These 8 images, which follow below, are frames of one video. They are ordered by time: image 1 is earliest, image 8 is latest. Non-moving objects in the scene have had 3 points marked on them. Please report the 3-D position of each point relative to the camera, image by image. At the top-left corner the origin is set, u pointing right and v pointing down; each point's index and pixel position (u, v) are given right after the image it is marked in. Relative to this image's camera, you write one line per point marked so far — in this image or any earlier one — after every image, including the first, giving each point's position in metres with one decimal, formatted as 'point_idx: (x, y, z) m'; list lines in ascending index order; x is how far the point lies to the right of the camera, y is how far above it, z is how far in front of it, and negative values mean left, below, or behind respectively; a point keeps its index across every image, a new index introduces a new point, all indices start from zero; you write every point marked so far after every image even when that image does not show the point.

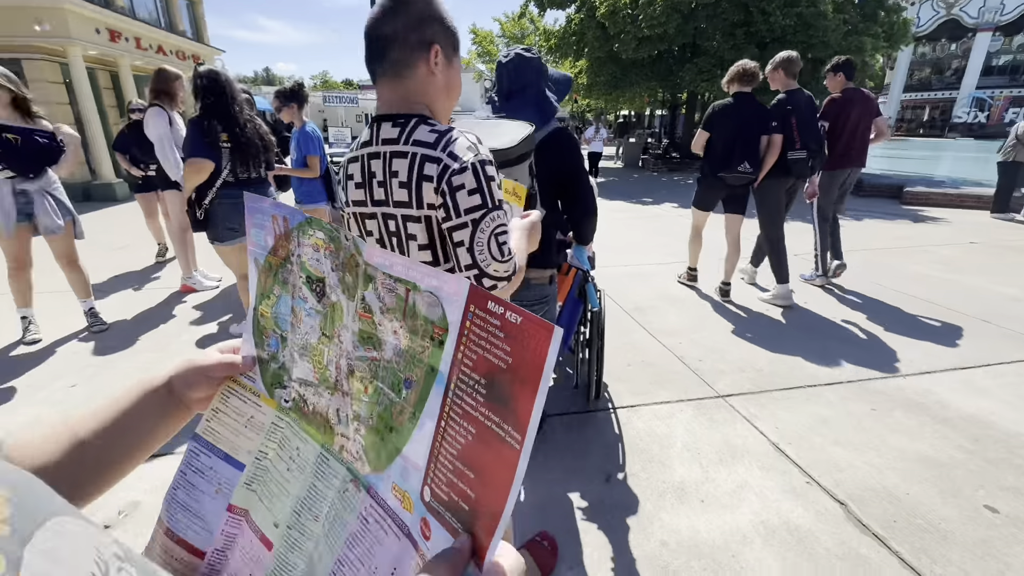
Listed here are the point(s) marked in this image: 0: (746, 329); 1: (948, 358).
0: (+1.8, -0.3, +3.7) m
1: (+2.9, -0.5, +3.2) m
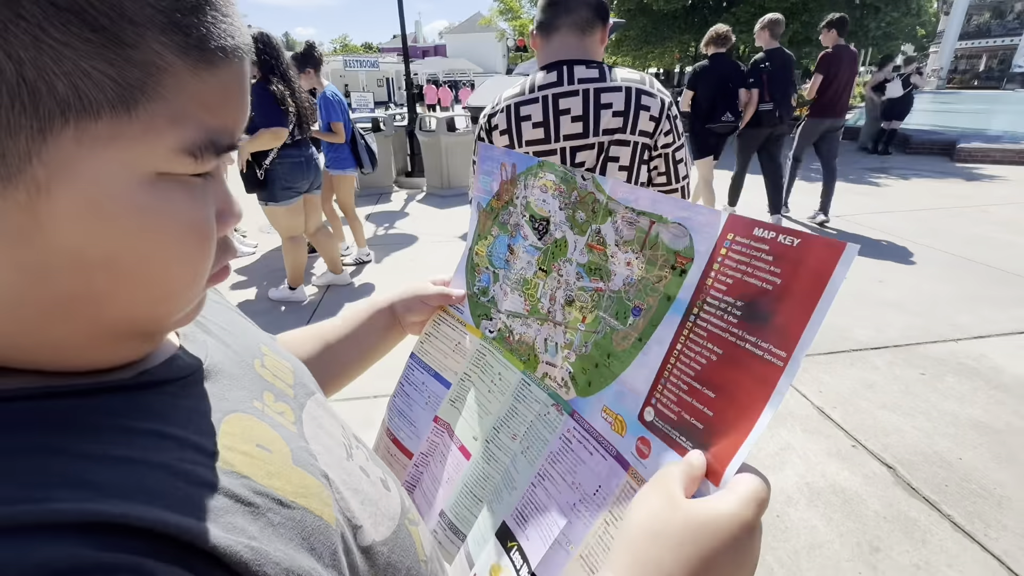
0: (+2.1, 0.0, +3.6) m
1: (+3.2, -0.2, +3.0) m
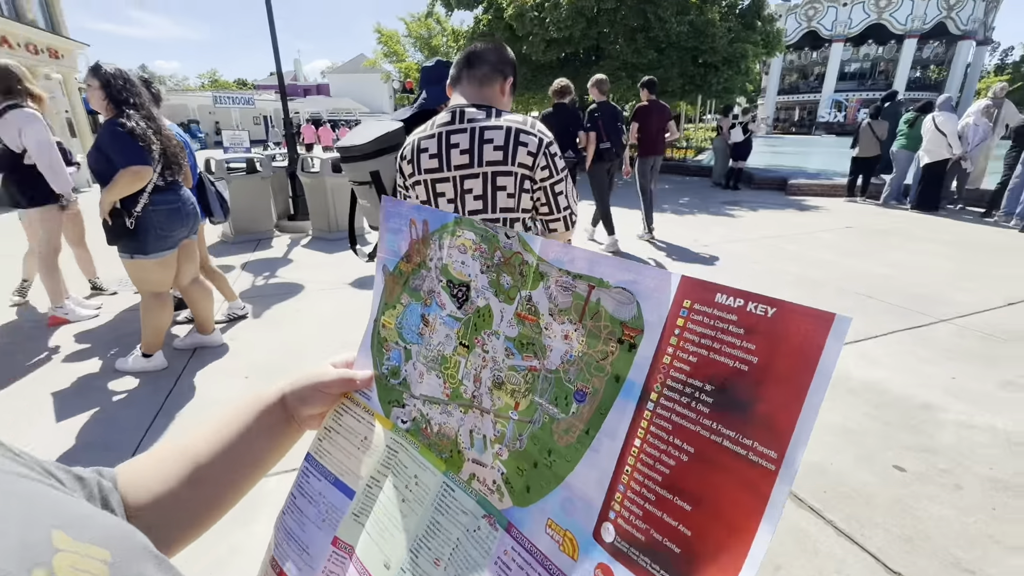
0: (+1.3, -0.2, +3.9) m
1: (+2.5, -0.3, +3.5) m
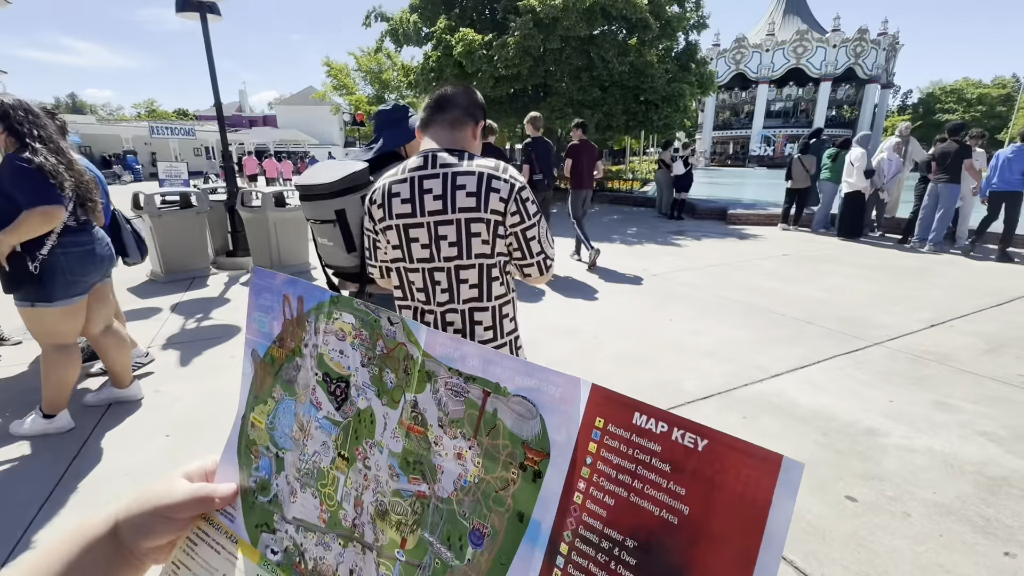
0: (+0.9, -0.5, +3.9) m
1: (+2.1, -0.6, +3.6) m
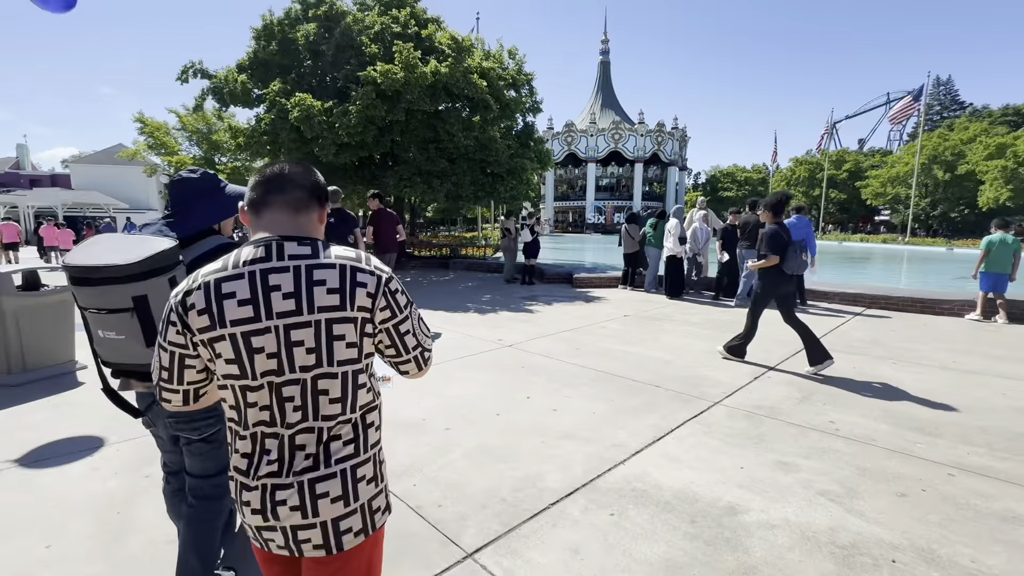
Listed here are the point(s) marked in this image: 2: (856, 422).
0: (-0.2, -1.1, +3.4) m
1: (+1.0, -1.1, +3.5) m
2: (+2.7, -1.1, +3.7) m
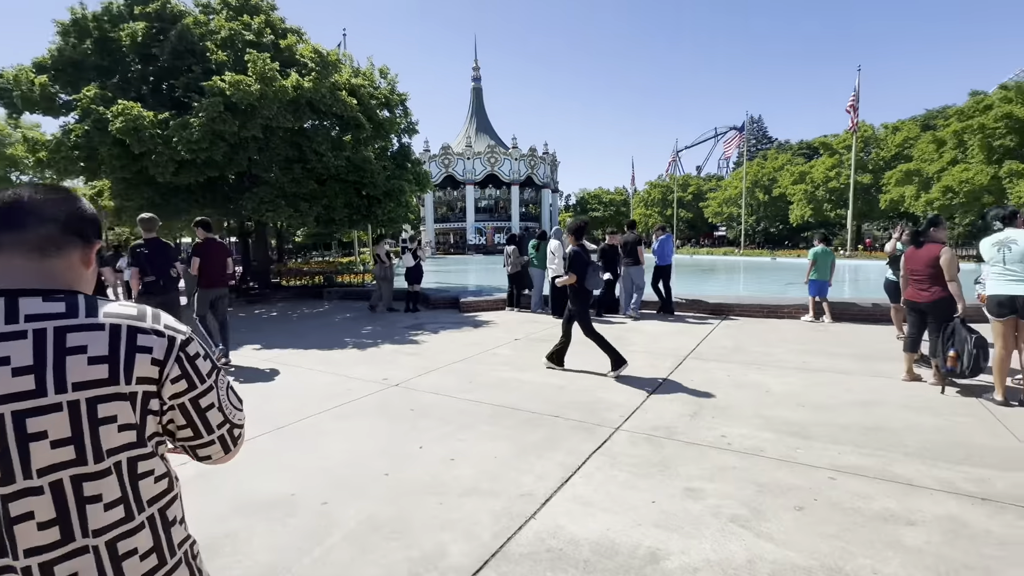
0: (-0.9, -1.4, +2.8) m
1: (+0.3, -1.3, +3.3) m
2: (+1.9, -1.2, +3.9) m
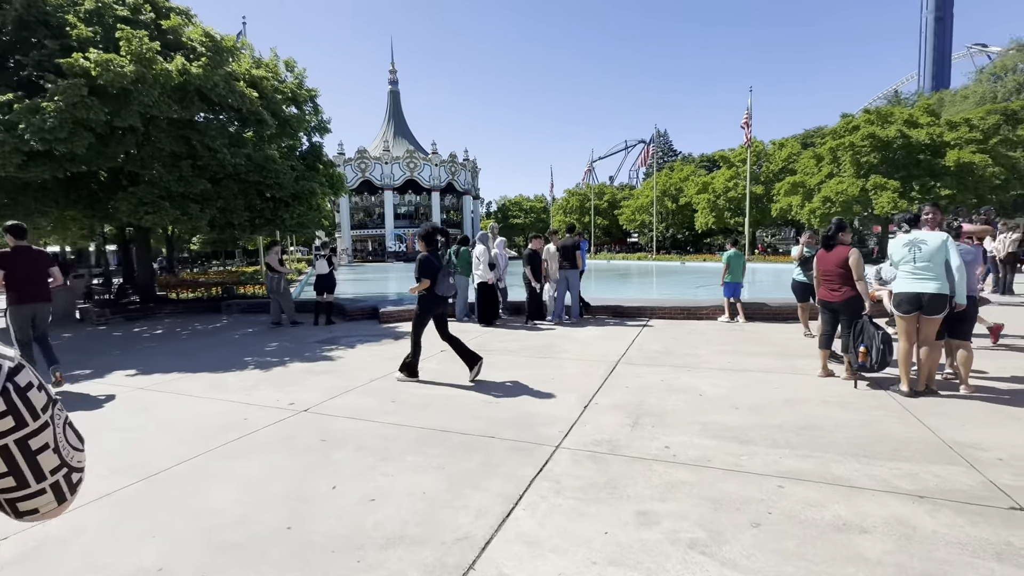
0: (-1.2, -1.4, +2.2) m
1: (-0.1, -1.3, +2.9) m
2: (+1.4, -1.2, +3.7) m
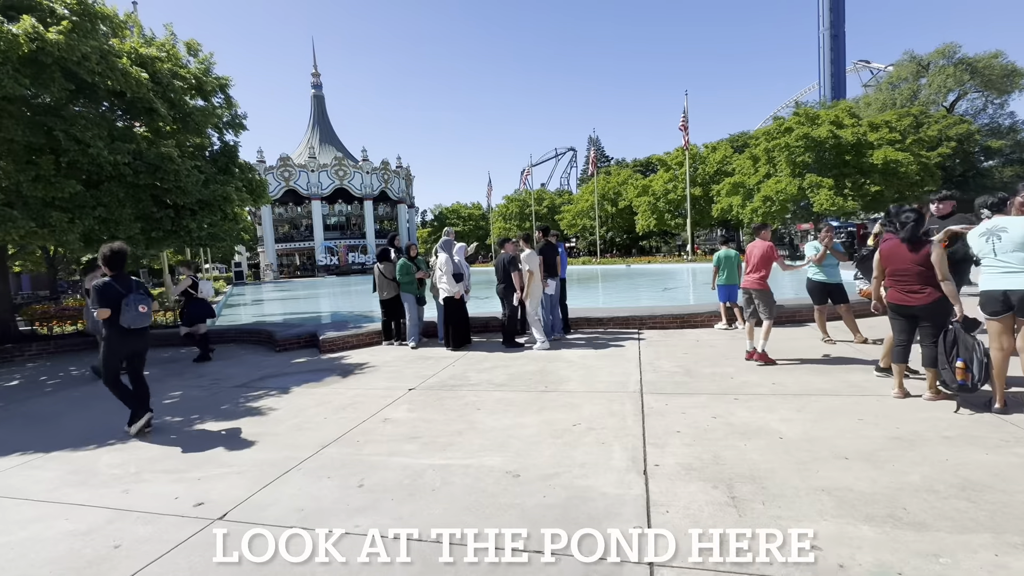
0: (-0.6, -1.6, +0.6) m
1: (+0.3, -1.5, +1.4) m
2: (+1.7, -1.3, +2.5) m
